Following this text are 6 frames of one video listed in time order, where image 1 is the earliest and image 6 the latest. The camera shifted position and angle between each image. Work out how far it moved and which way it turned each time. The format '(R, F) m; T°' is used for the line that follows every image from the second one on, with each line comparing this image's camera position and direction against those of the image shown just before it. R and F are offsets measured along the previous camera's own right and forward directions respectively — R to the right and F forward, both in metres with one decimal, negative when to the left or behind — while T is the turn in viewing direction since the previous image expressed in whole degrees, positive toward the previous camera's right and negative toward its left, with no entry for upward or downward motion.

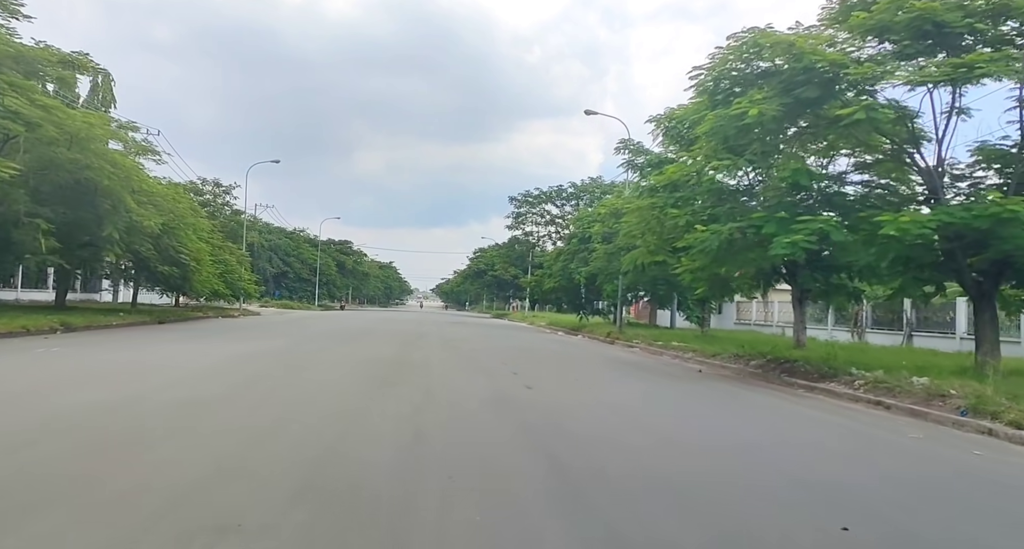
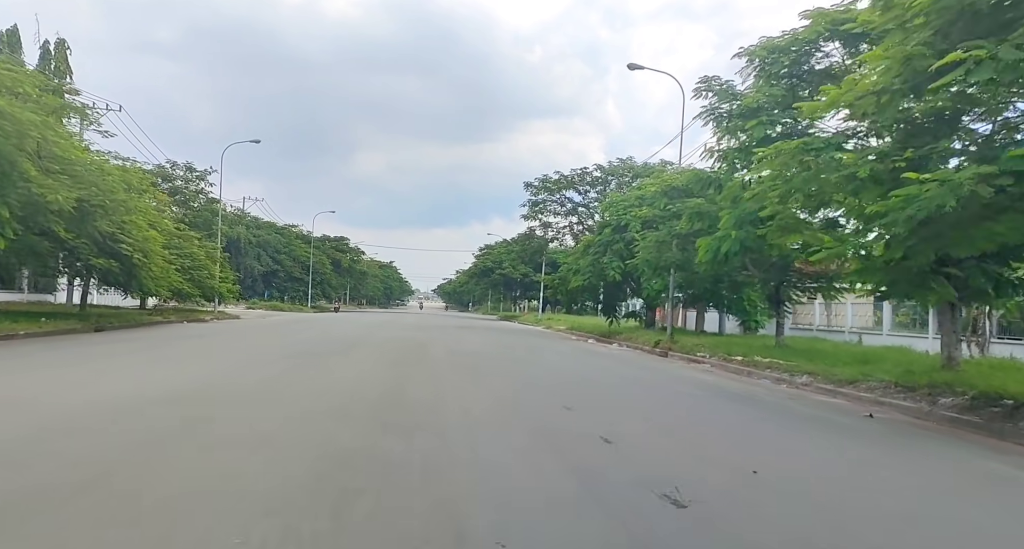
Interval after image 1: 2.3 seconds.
(-0.8, +5.0) m; 0°
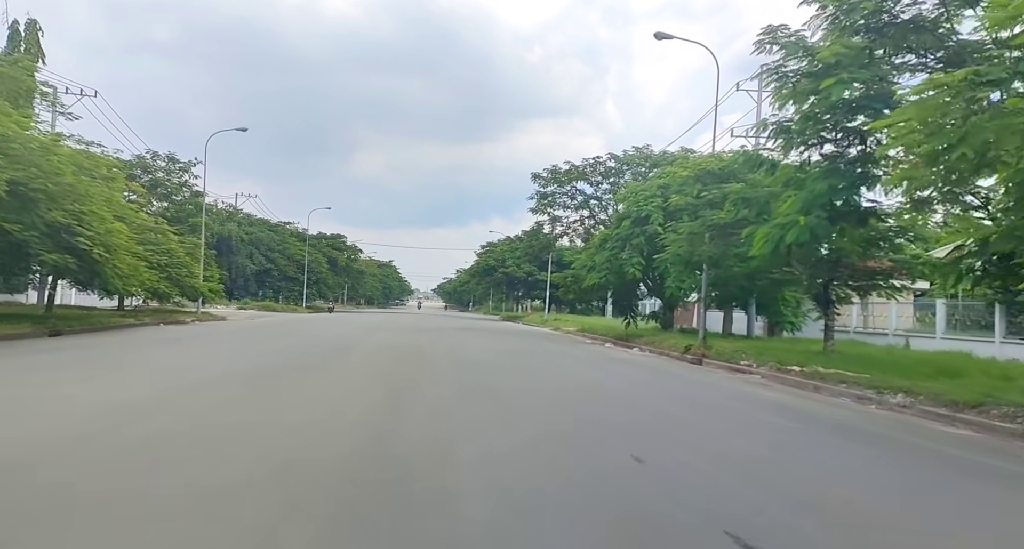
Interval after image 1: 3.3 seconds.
(-0.4, +2.4) m; 0°
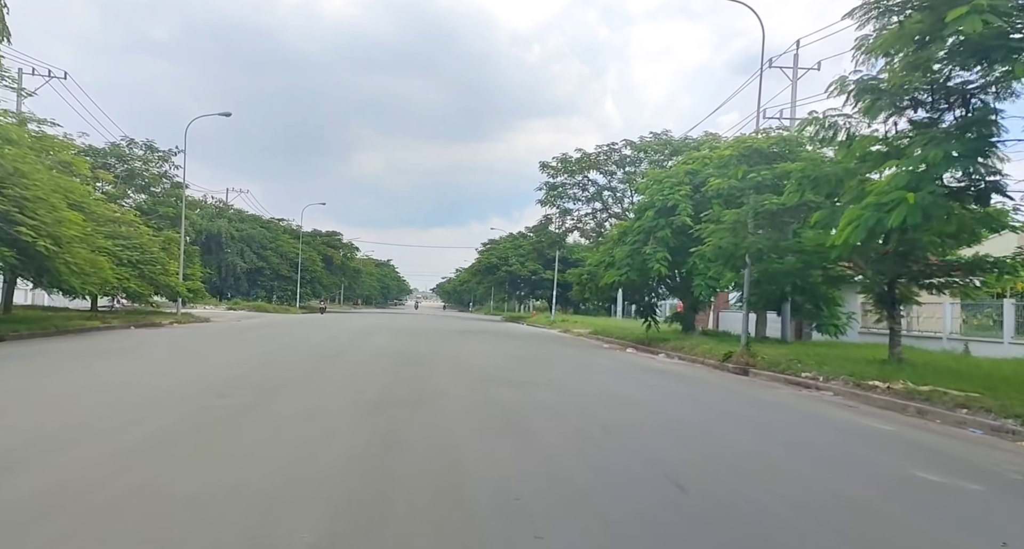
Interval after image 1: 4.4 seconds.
(-0.4, +2.5) m; 0°
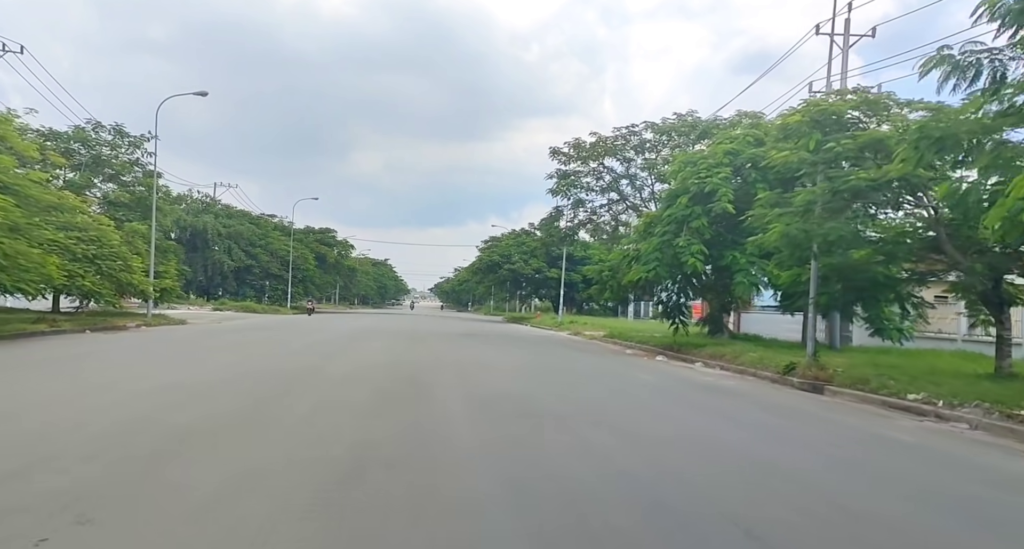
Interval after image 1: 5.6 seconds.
(-0.4, +2.9) m; 0°
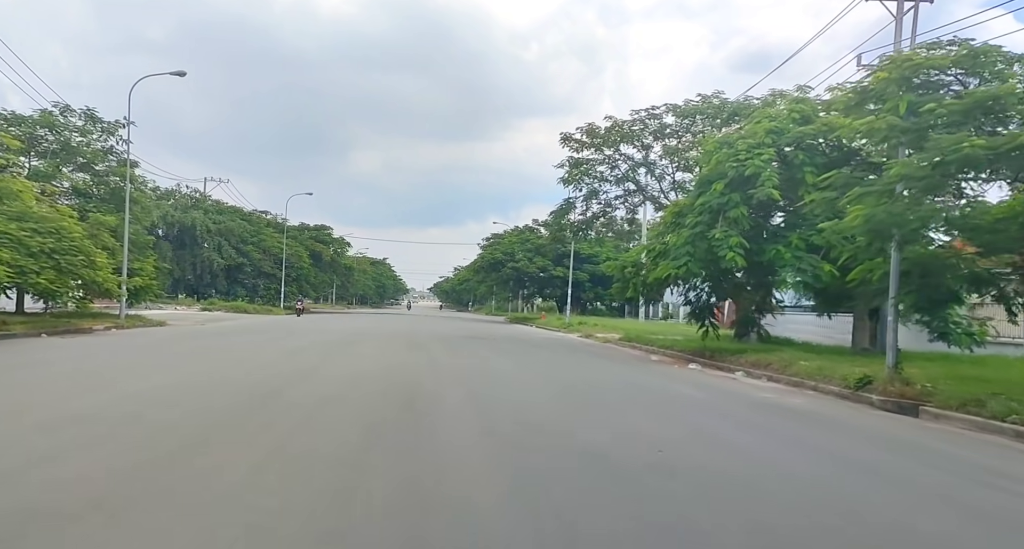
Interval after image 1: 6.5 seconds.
(-0.3, +2.3) m; 0°
